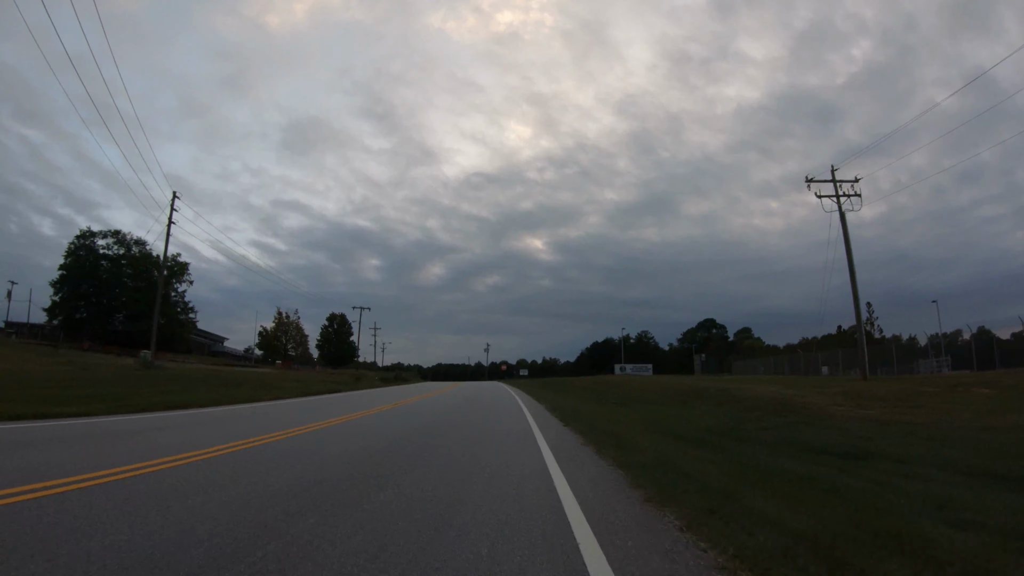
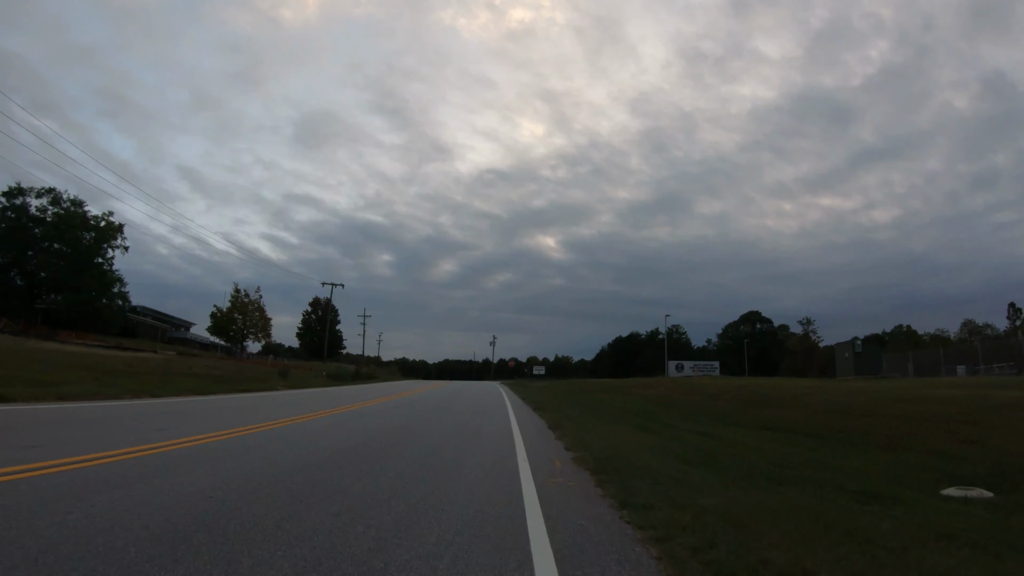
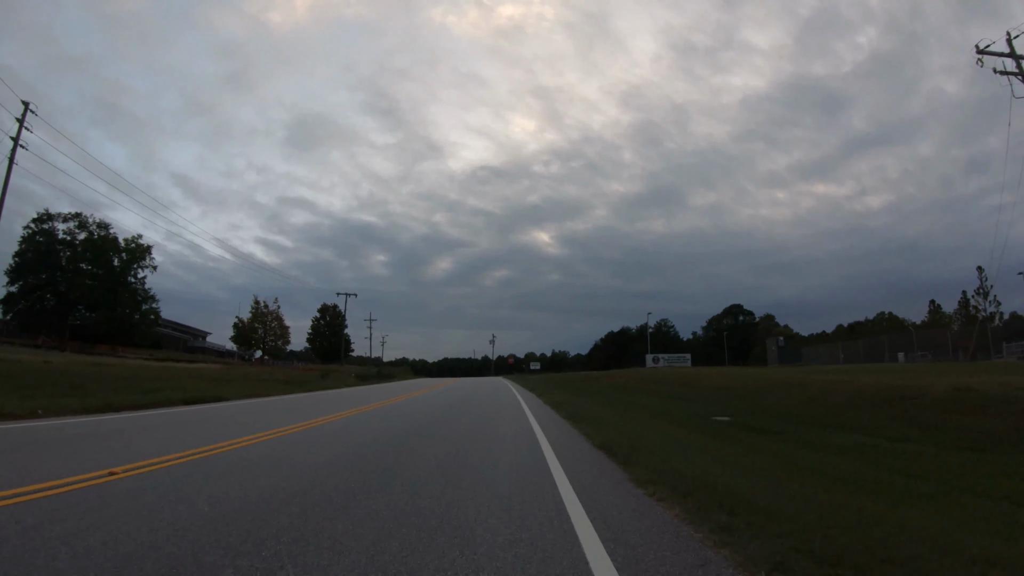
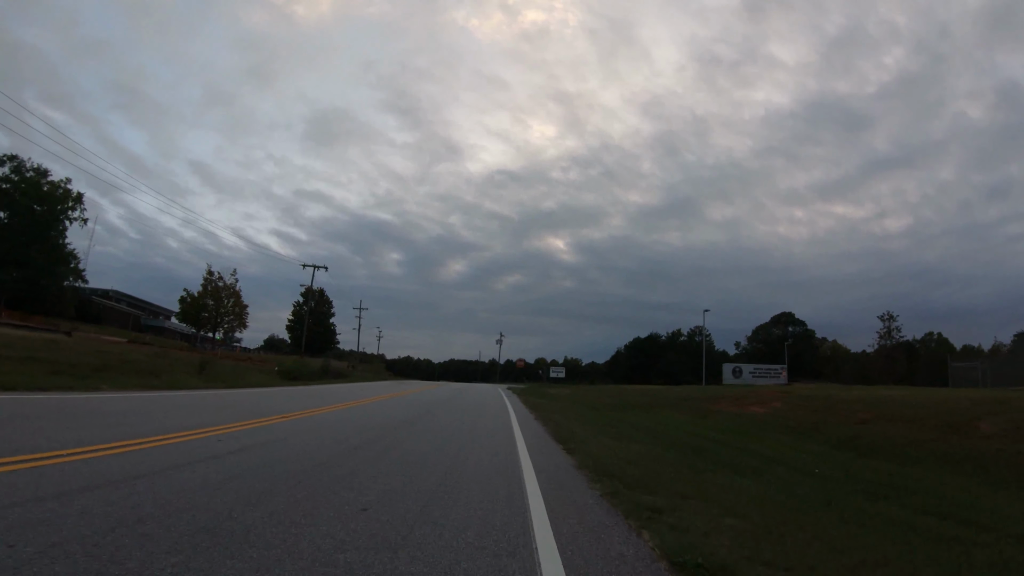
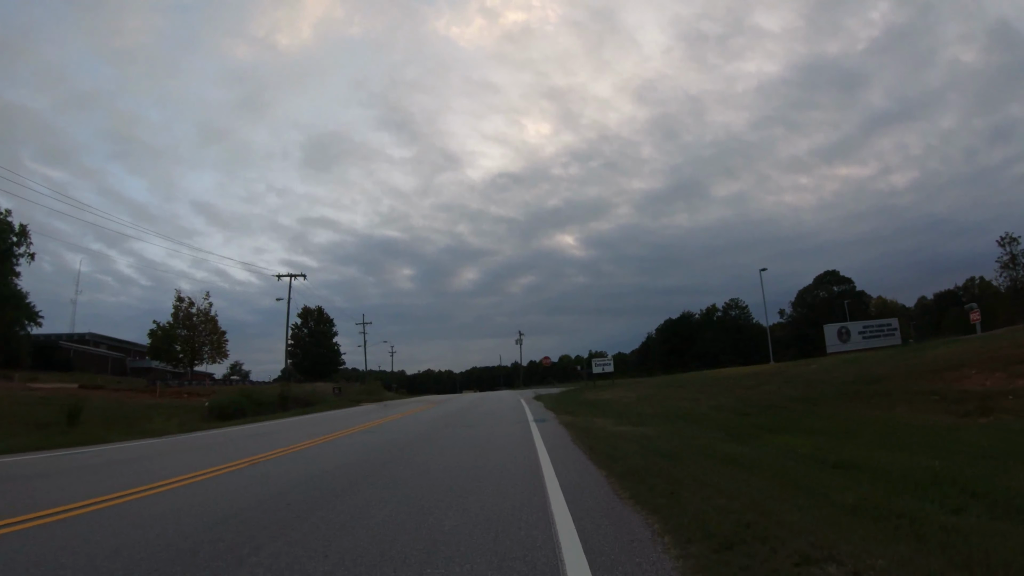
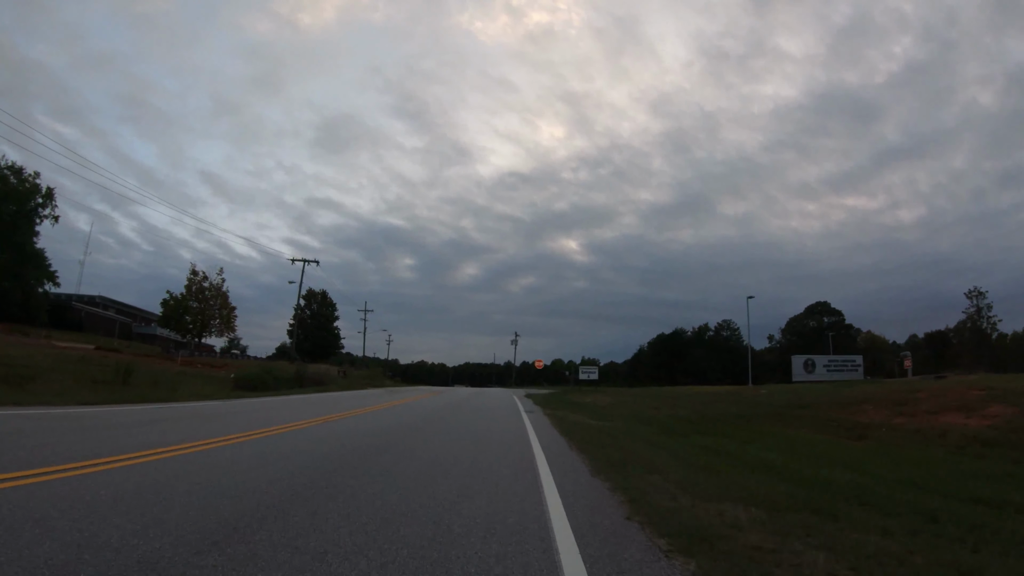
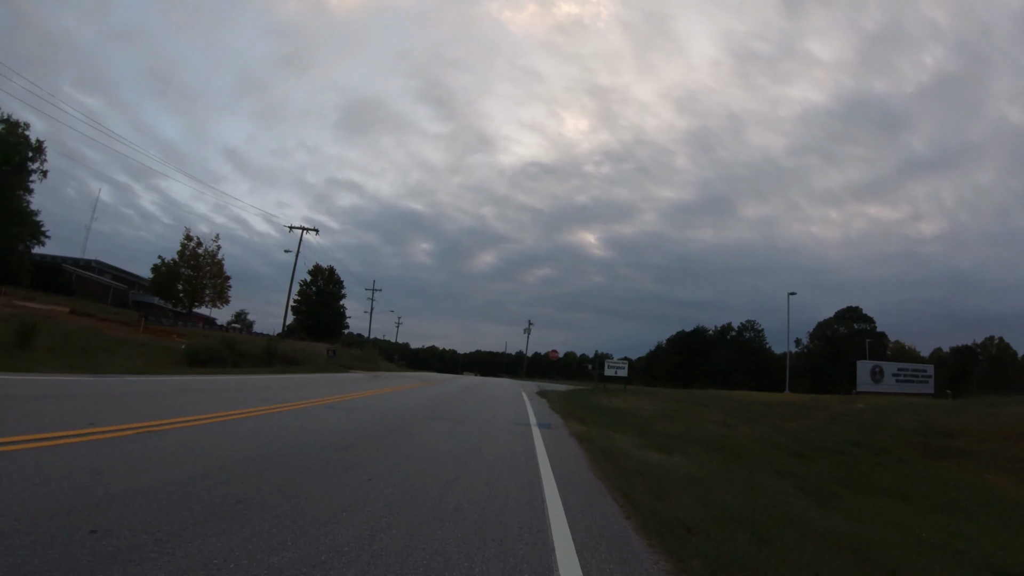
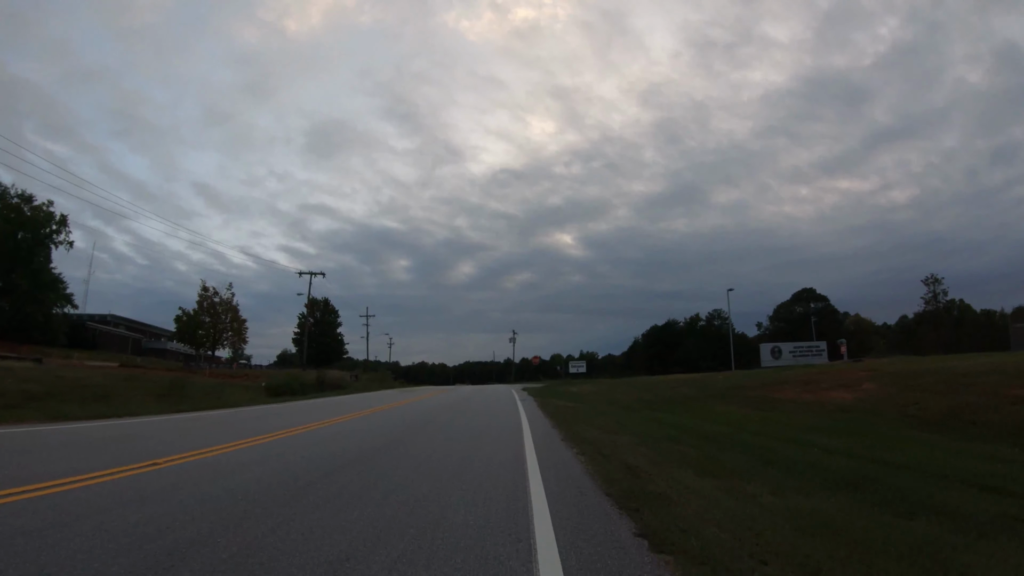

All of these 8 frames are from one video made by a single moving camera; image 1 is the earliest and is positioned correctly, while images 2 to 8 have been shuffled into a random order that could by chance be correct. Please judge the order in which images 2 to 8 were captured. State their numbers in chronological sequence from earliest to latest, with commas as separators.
3, 2, 4, 8, 6, 5, 7
